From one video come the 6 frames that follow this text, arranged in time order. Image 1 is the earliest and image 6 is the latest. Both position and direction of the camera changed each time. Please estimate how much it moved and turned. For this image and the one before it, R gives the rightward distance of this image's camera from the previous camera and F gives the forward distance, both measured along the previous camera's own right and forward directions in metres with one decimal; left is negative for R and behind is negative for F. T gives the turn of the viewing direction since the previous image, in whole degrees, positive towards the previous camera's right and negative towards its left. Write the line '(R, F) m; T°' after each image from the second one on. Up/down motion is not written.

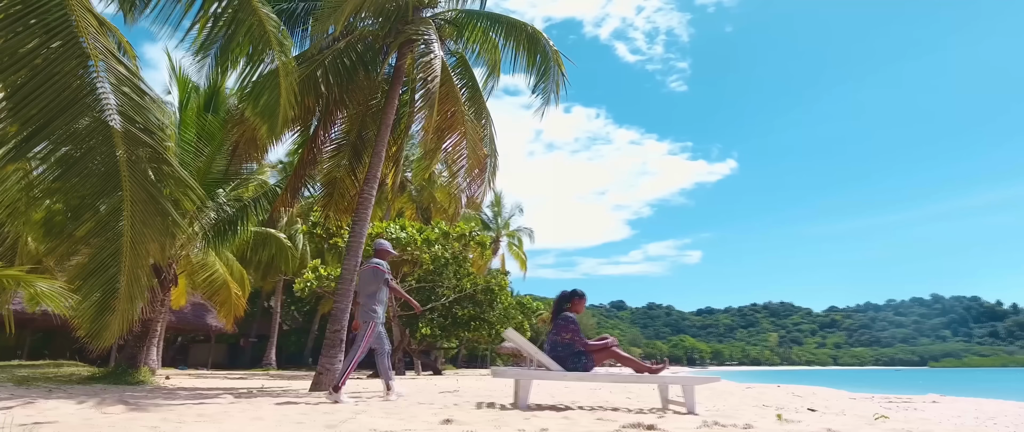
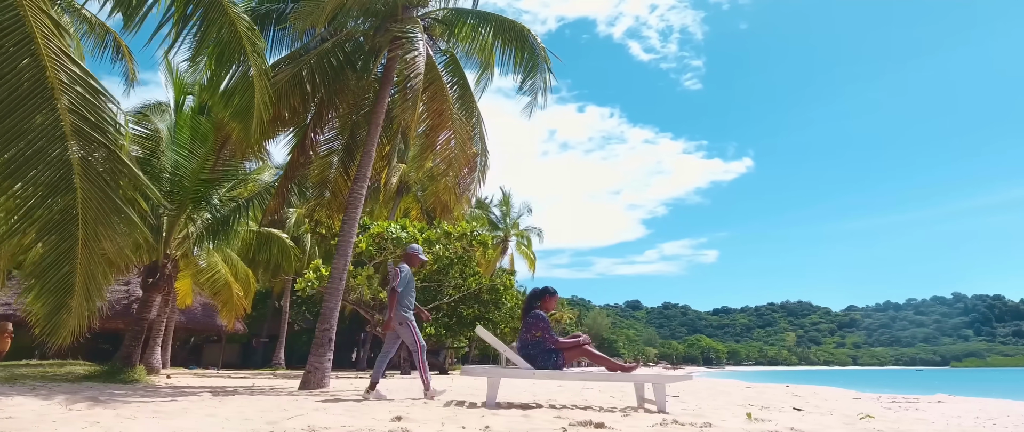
(+0.4, 0.0) m; -1°
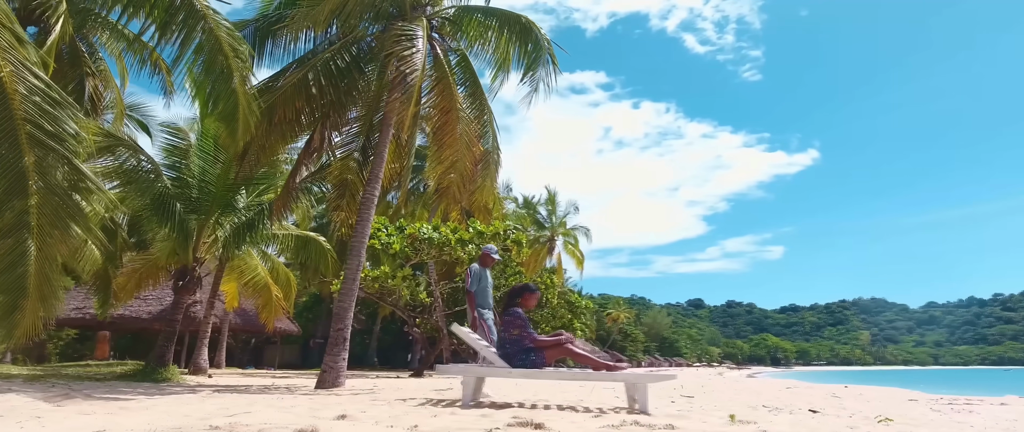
(+0.7, +0.2) m; -5°
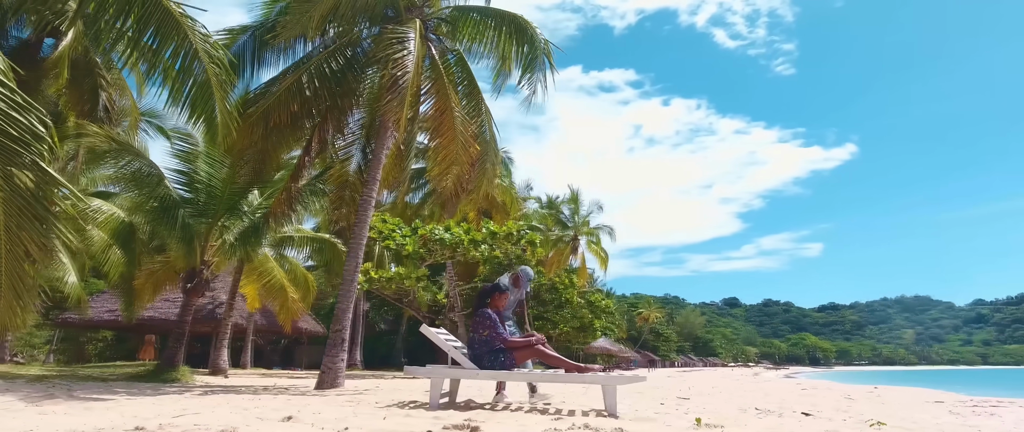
(+0.5, +0.1) m; -3°
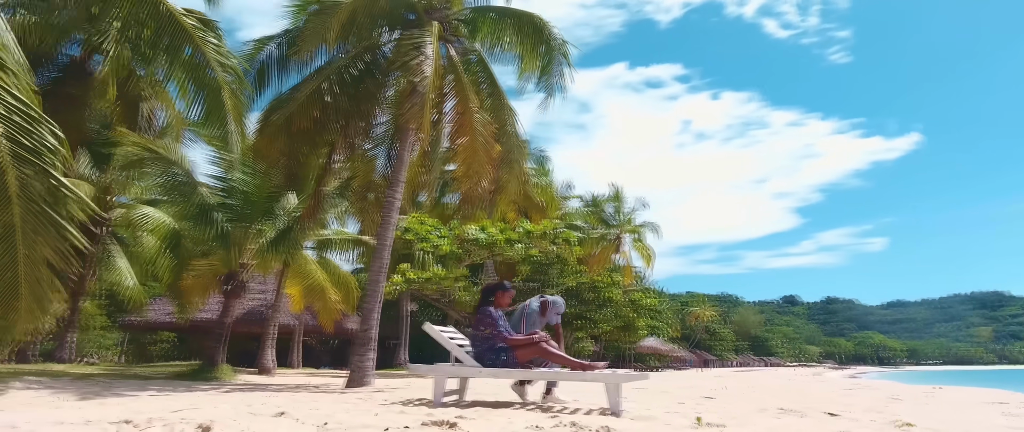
(+0.4, 0.0) m; -5°
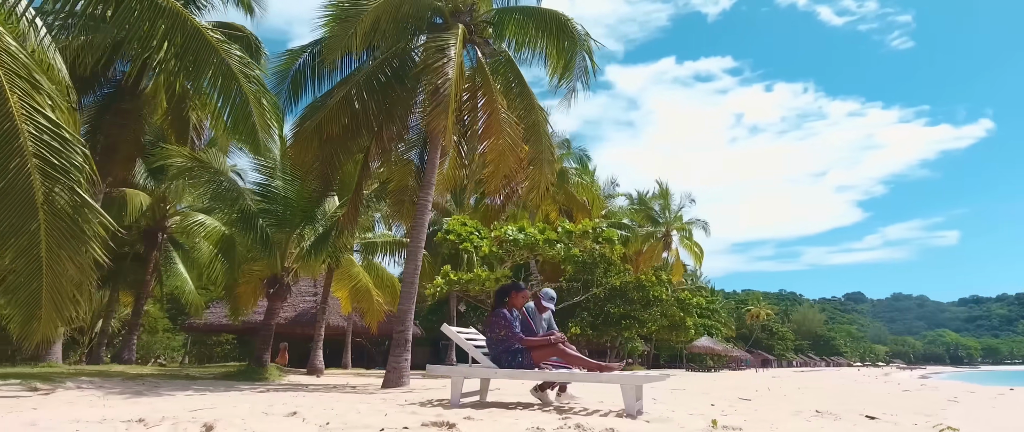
(+0.3, 0.0) m; -5°
